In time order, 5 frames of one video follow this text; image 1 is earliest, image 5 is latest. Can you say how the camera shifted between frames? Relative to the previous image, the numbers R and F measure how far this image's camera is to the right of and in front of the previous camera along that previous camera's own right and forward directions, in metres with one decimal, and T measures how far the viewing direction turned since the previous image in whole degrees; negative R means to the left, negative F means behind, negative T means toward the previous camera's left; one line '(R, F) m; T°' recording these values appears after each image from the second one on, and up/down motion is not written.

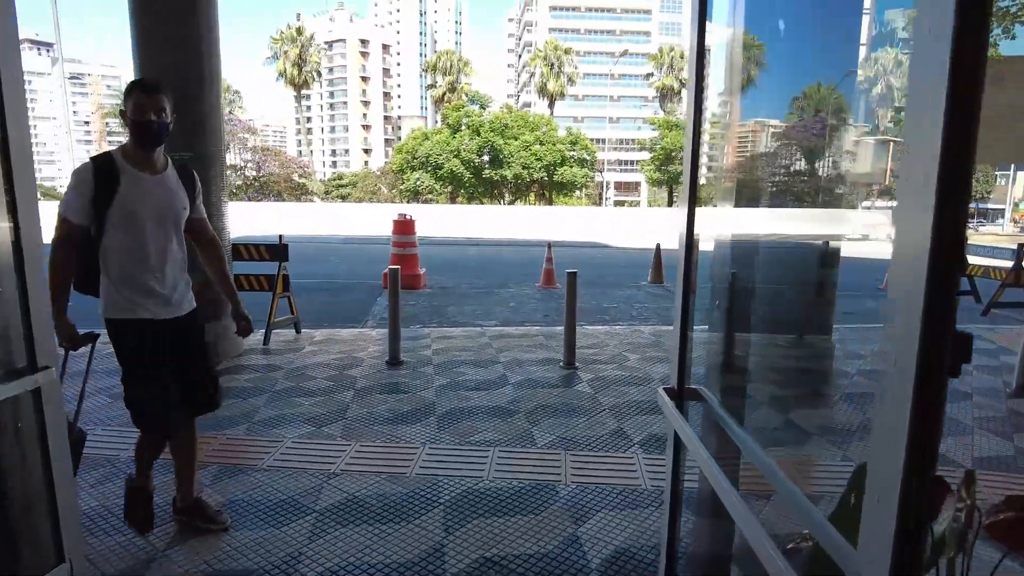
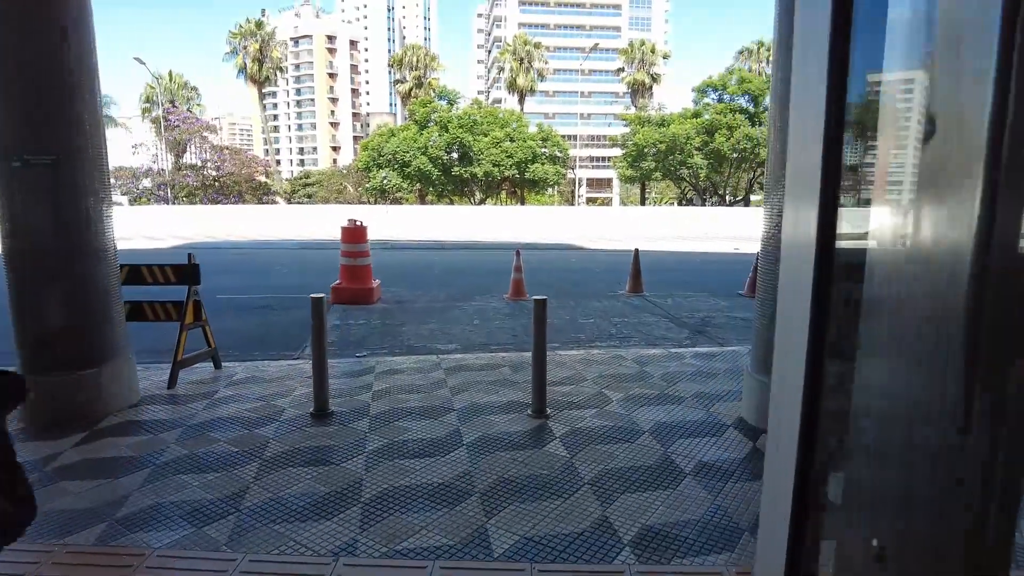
(+0.1, +1.0) m; +2°
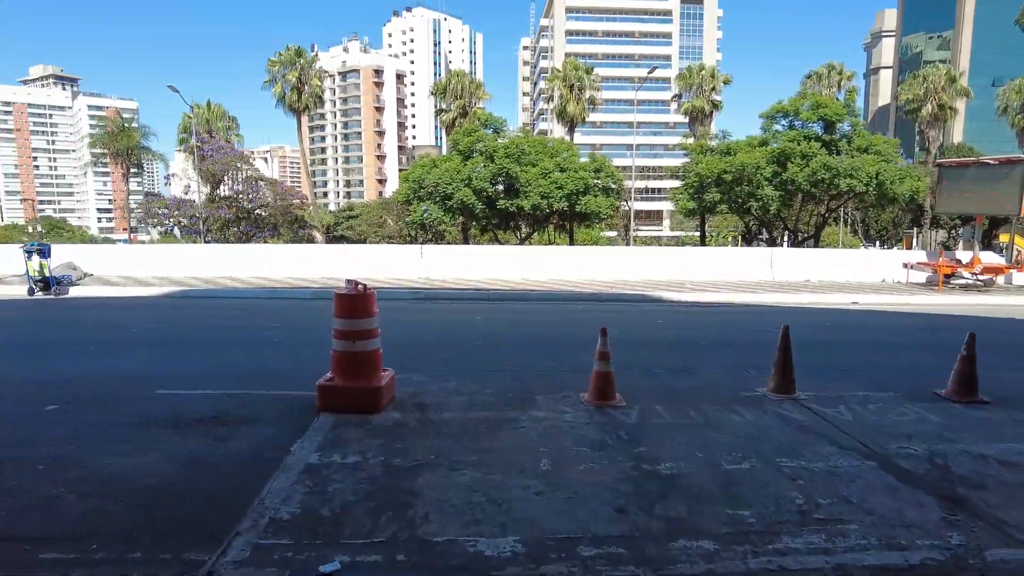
(-0.4, +3.3) m; -4°
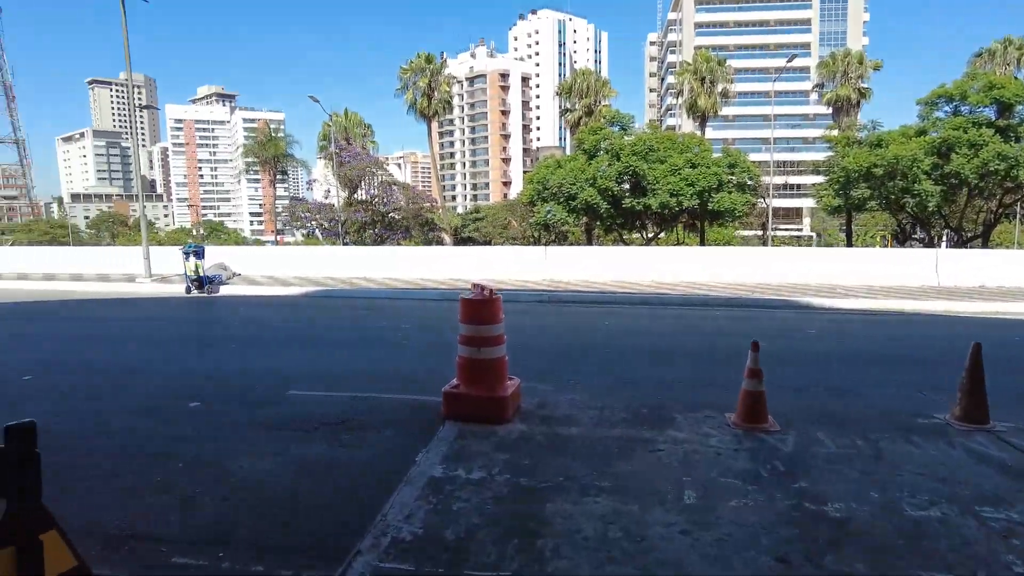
(-0.1, +0.4) m; -10°
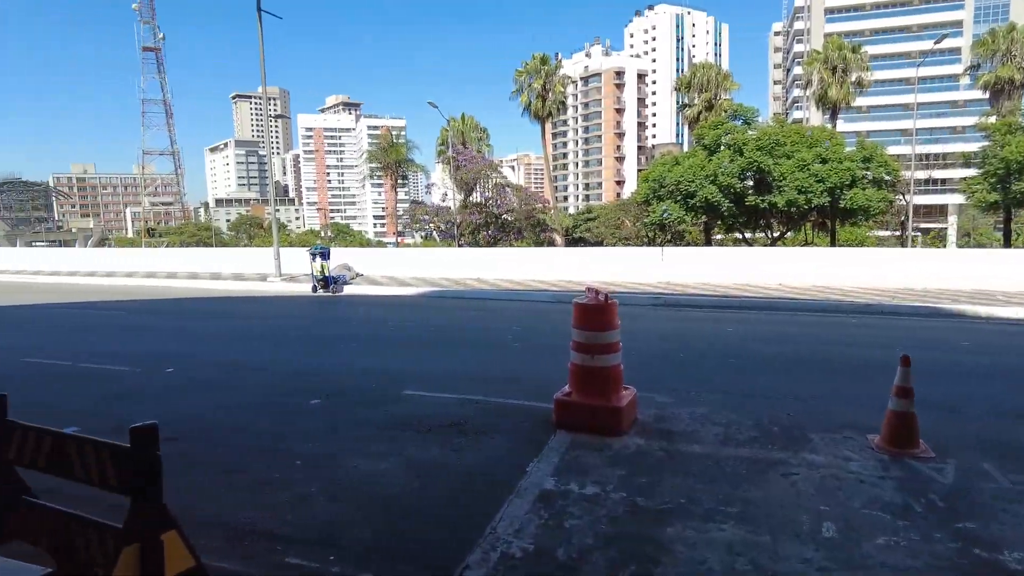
(0.0, +0.2) m; -10°
